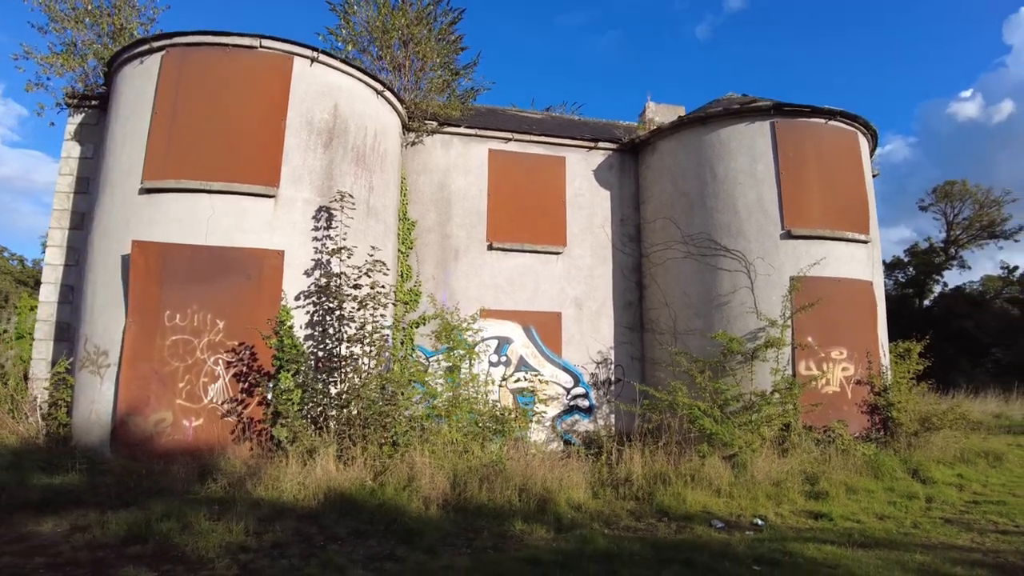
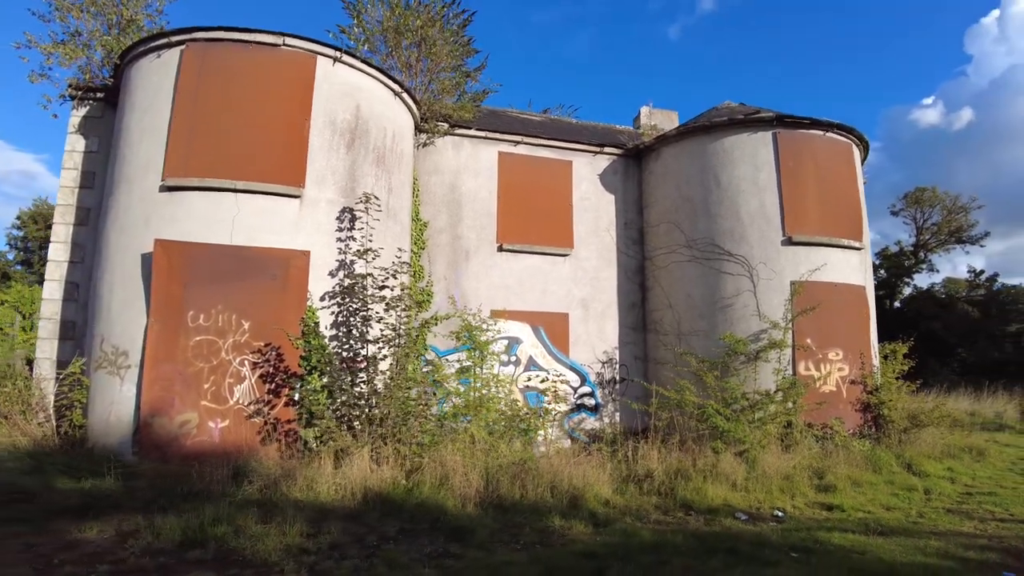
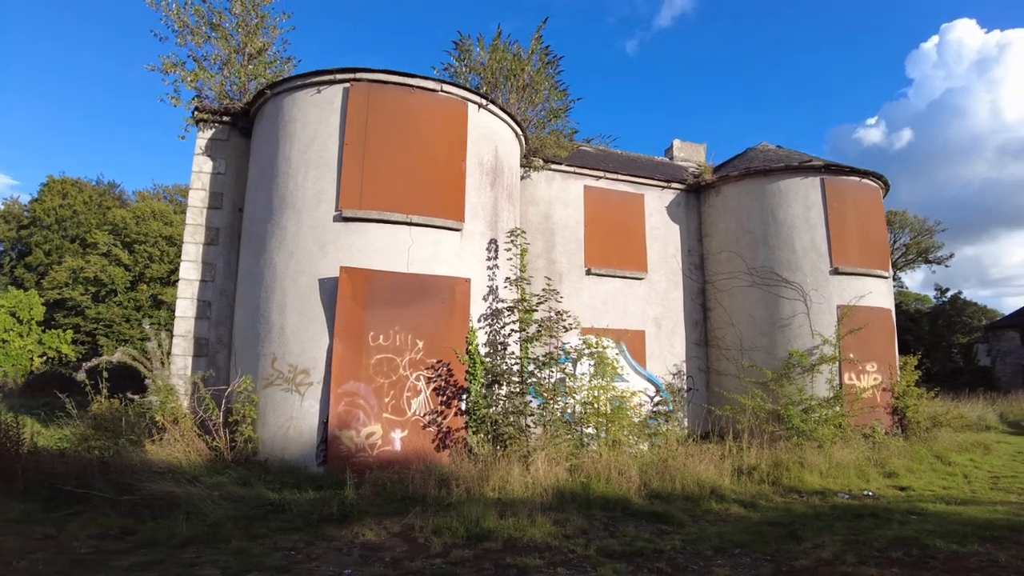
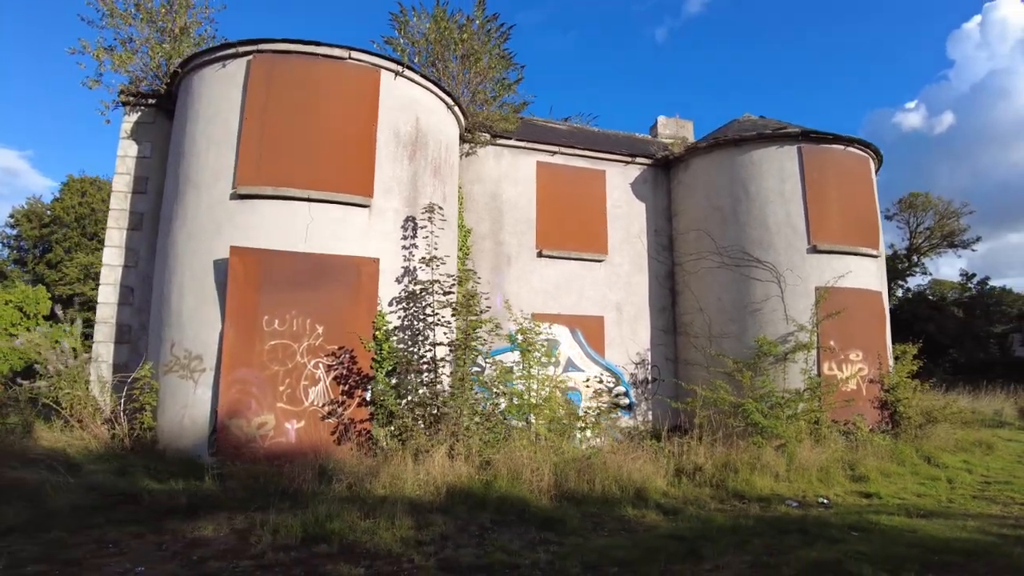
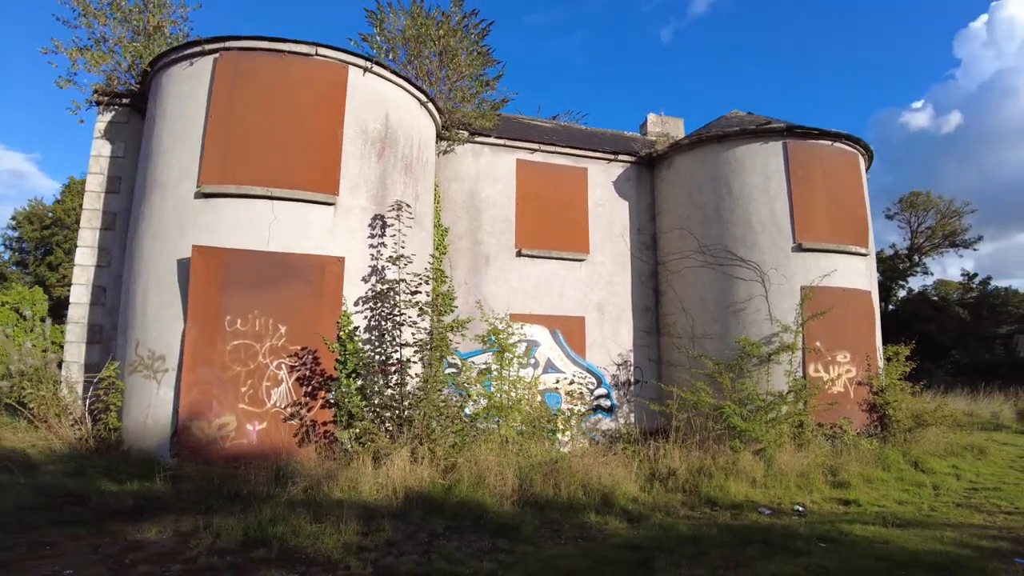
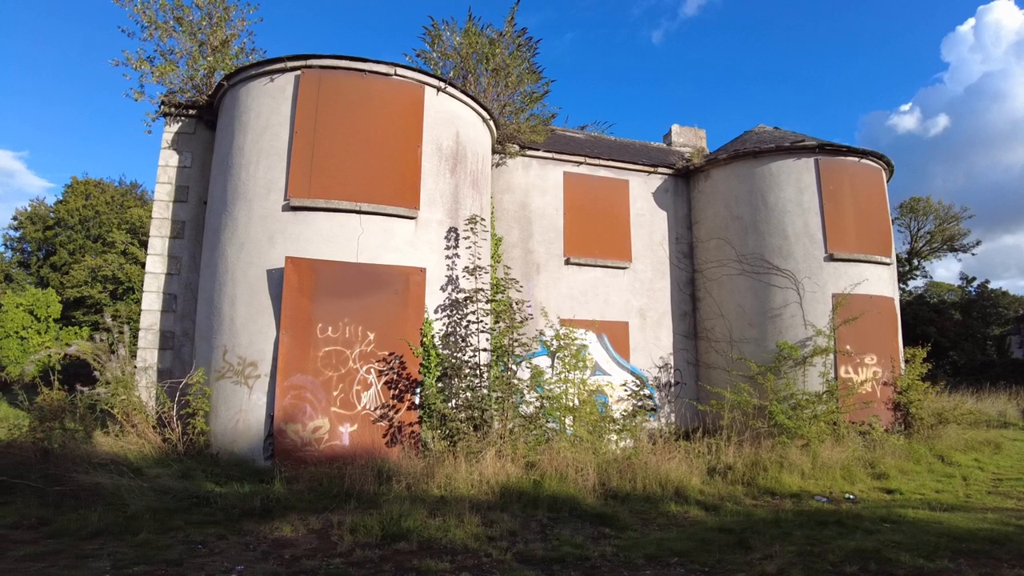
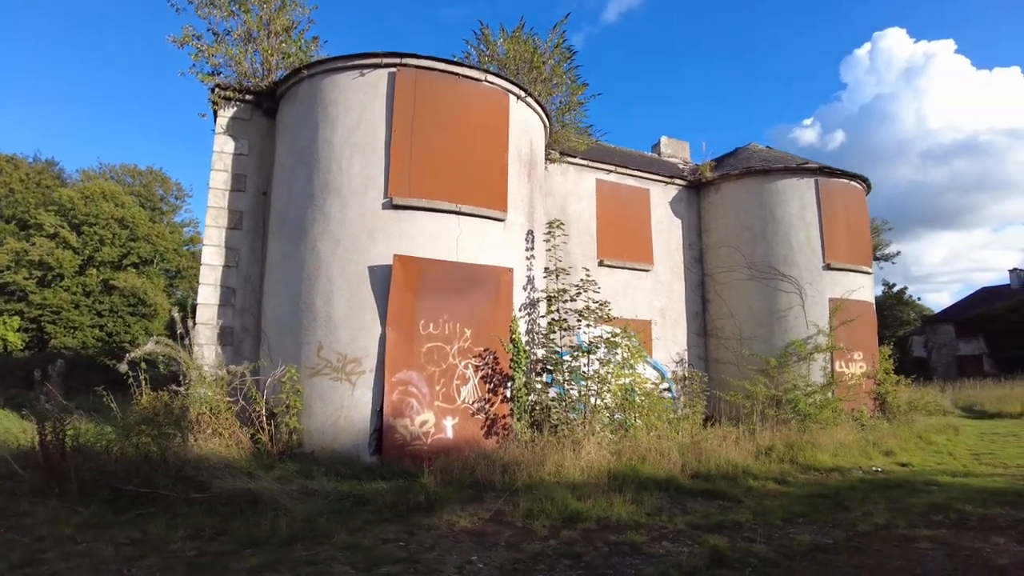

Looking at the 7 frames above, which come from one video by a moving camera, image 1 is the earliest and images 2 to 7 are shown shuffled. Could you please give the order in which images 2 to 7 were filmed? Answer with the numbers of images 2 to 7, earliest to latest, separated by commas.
2, 5, 4, 6, 3, 7
